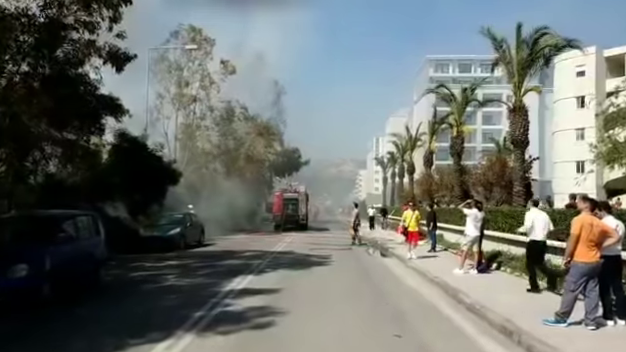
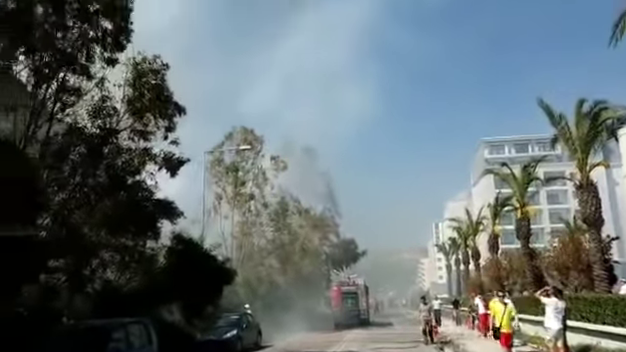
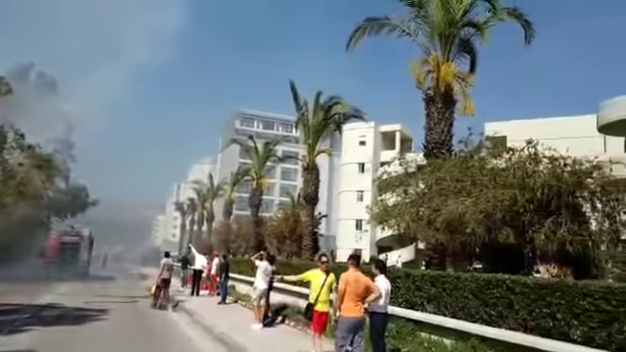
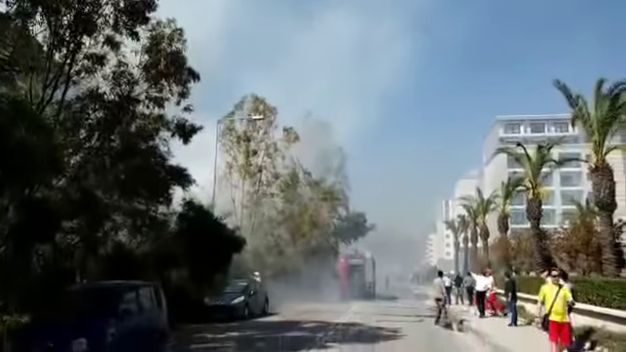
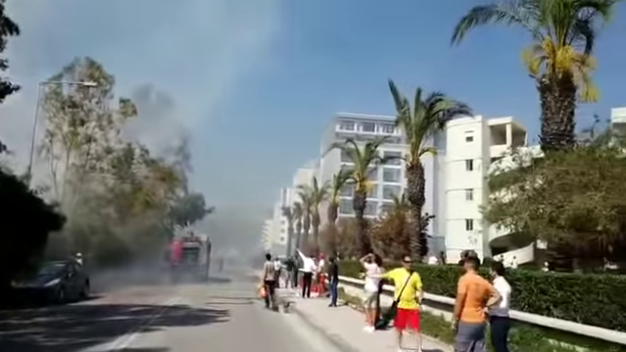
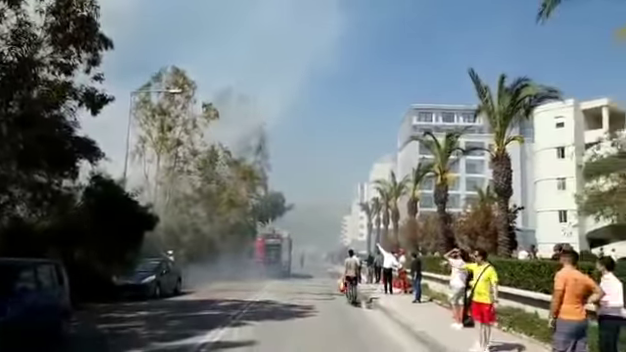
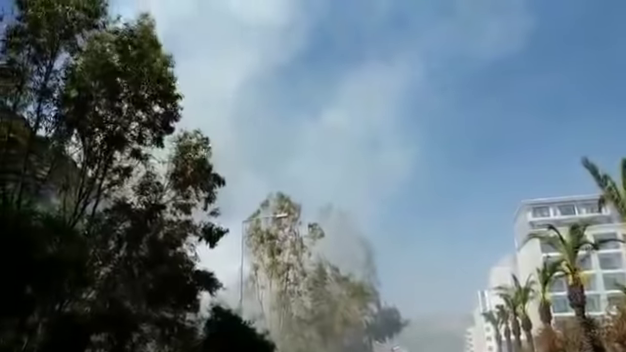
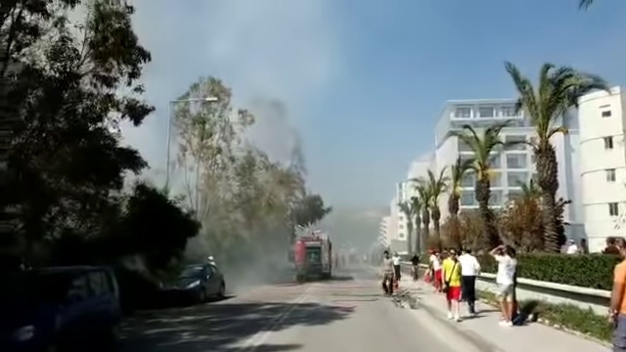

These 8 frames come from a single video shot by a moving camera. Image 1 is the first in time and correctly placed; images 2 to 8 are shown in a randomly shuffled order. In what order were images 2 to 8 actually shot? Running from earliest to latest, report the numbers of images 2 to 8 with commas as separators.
8, 2, 7, 4, 6, 5, 3
